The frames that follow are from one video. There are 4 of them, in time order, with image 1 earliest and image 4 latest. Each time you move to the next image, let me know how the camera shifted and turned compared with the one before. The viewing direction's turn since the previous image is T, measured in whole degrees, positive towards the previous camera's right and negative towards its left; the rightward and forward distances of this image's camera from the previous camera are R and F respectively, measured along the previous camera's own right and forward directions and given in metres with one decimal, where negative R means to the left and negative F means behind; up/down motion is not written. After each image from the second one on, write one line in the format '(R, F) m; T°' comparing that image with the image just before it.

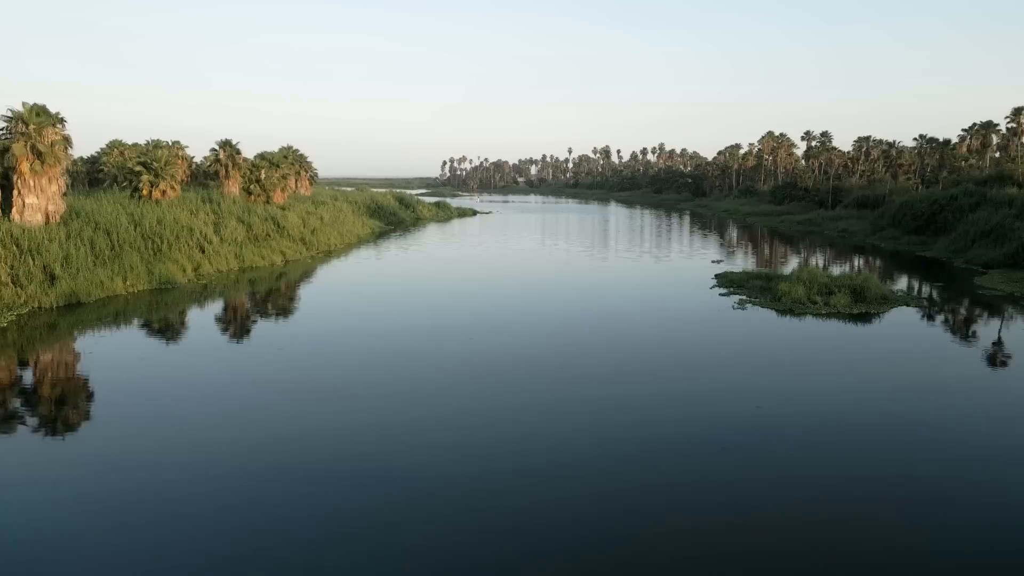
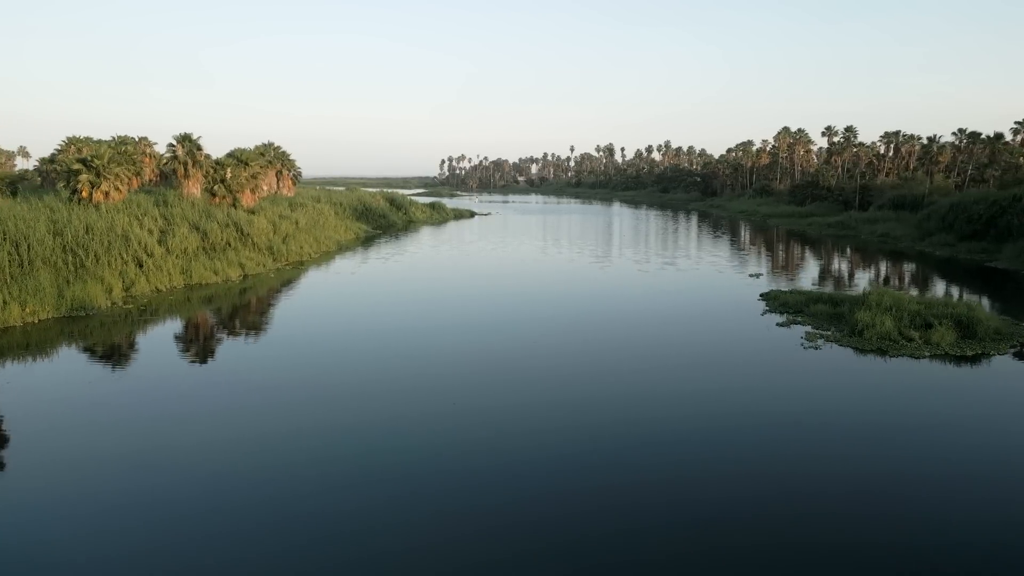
(0.0, +3.9) m; 0°
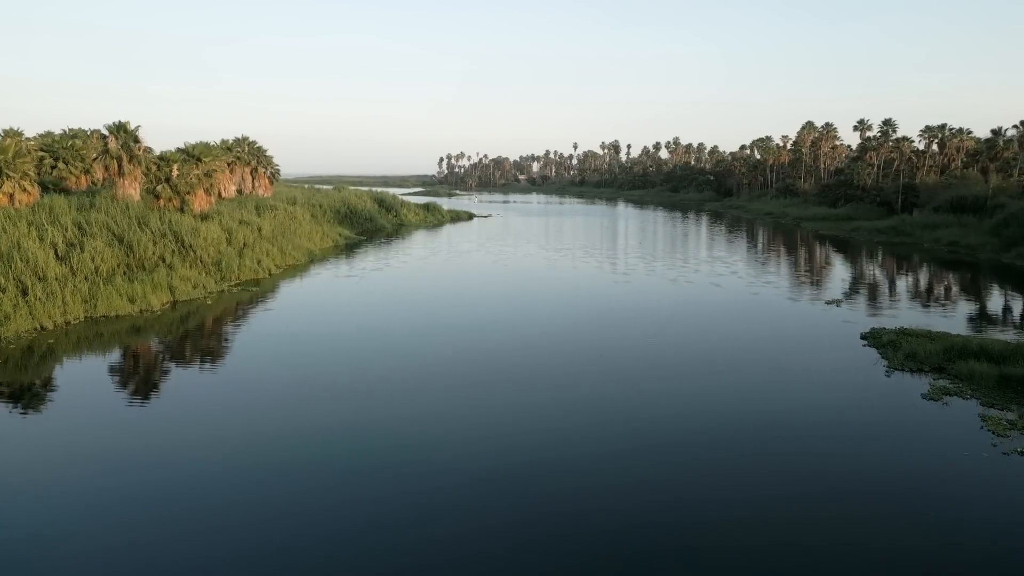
(-0.2, +4.8) m; 0°
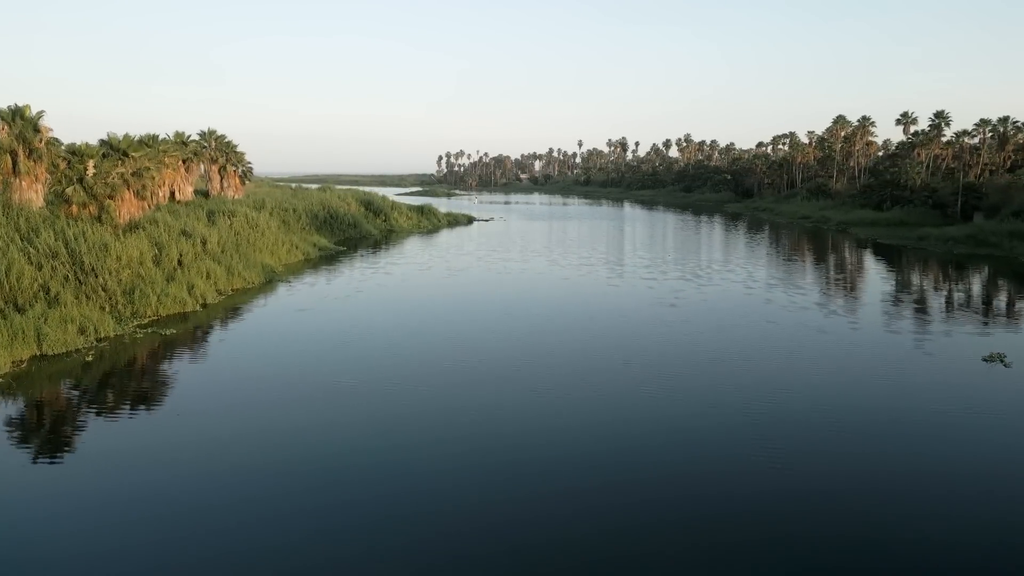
(-0.3, +5.1) m; 0°
